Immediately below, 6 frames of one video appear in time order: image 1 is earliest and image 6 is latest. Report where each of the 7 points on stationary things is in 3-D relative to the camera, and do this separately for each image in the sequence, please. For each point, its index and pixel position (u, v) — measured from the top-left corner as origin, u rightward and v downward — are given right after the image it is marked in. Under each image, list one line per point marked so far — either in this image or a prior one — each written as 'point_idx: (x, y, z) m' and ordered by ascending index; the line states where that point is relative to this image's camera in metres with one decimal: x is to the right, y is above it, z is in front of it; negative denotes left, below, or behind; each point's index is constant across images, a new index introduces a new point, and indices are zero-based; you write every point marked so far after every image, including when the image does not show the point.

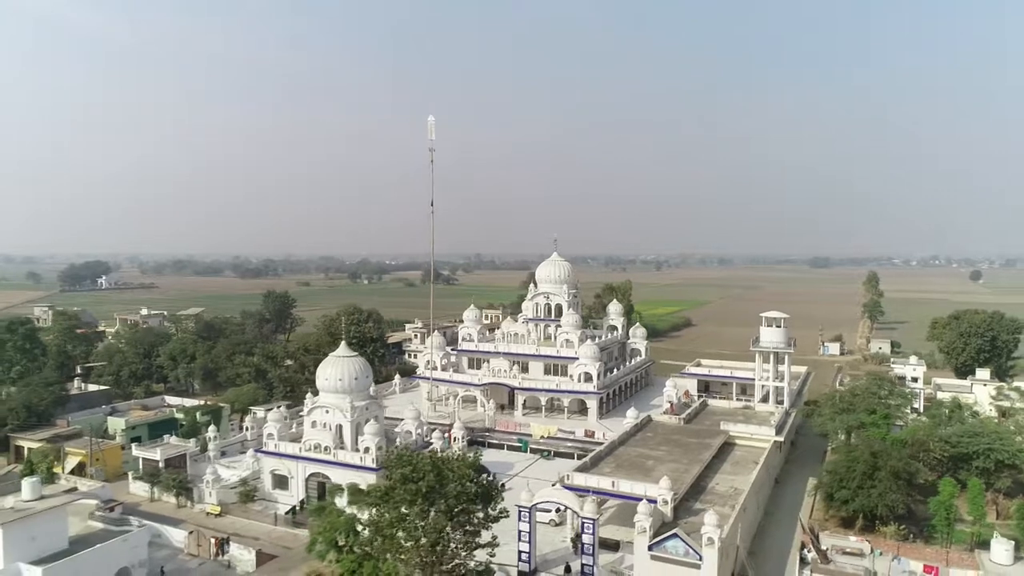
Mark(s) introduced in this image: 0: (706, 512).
0: (+5.4, -6.3, +19.2) m
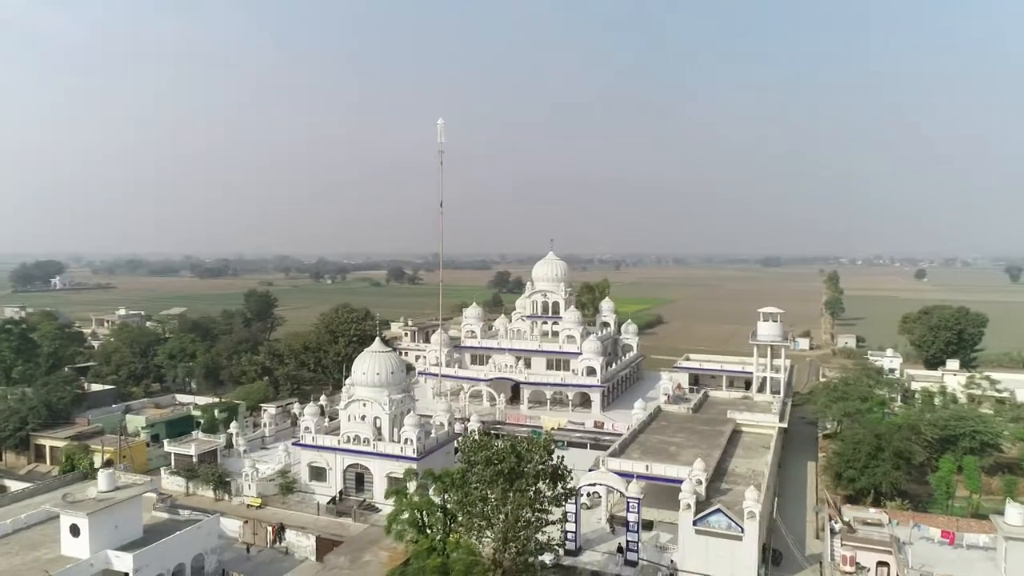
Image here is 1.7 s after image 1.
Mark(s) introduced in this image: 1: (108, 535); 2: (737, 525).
0: (+6.8, -6.2, +20.7) m
1: (-9.5, -5.8, +16.1) m
2: (+5.9, -6.2, +17.7) m
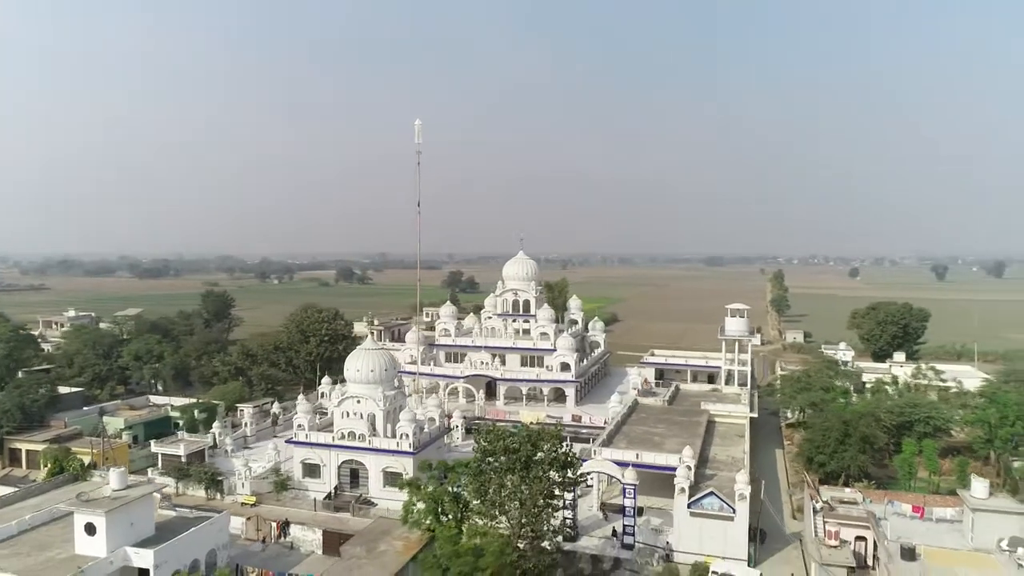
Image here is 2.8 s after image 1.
0: (+6.7, -6.1, +22.0) m
1: (-9.2, -5.8, +16.1) m
2: (+6.1, -6.1, +19.0) m
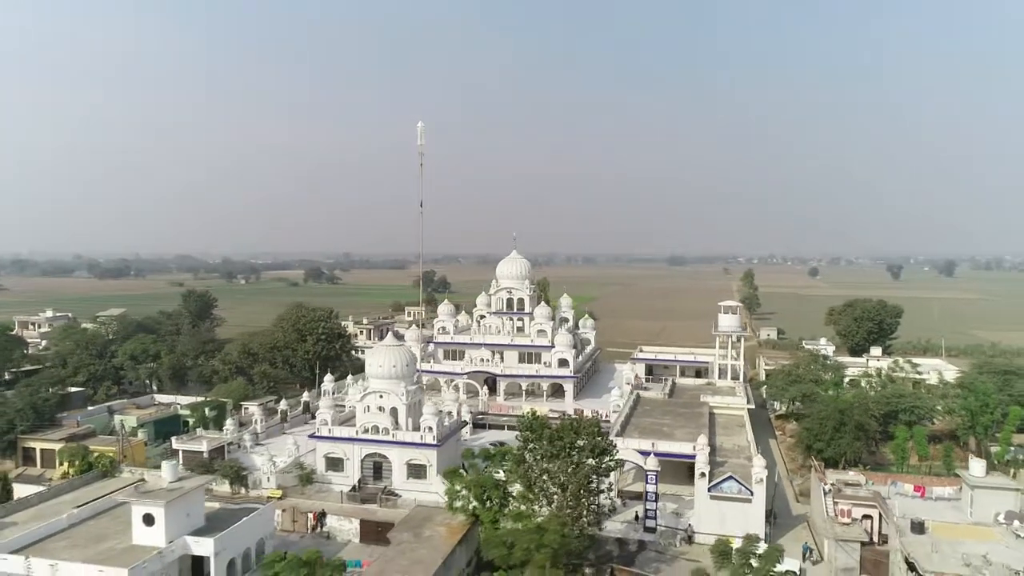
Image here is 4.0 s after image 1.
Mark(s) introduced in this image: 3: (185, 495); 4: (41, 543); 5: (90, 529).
0: (+7.5, -6.0, +23.3) m
1: (-8.1, -5.7, +16.6) m
2: (+7.0, -6.0, +20.2) m
3: (-8.0, -5.1, +16.5) m
4: (-11.4, -6.2, +16.5) m
5: (-10.6, -6.1, +17.1) m
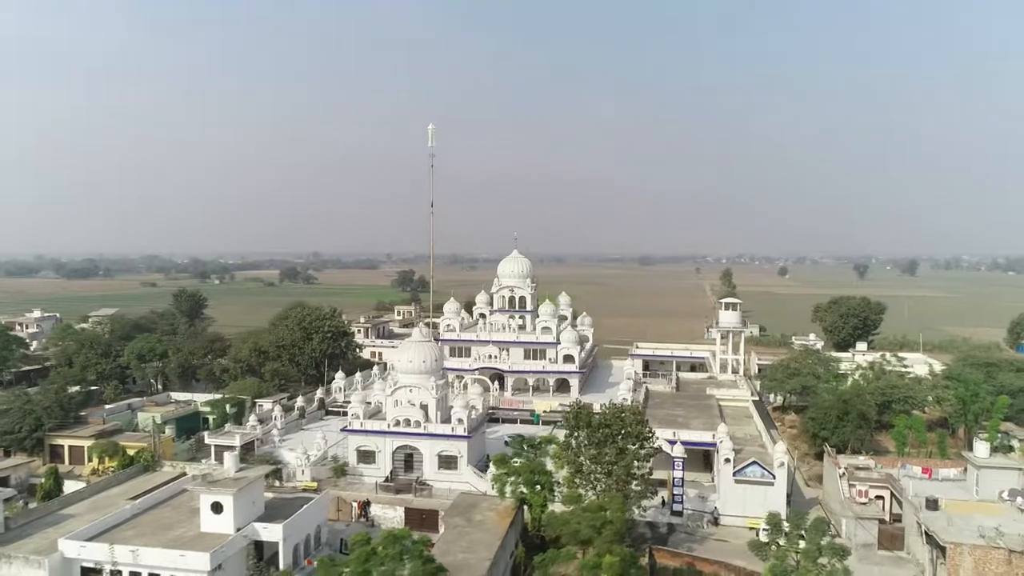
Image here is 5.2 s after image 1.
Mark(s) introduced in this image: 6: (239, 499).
0: (+8.5, -5.9, +24.6) m
1: (-6.7, -5.7, +17.3) m
2: (+8.2, -5.9, +21.5) m
3: (-6.6, -5.0, +17.2) m
4: (-10.1, -6.1, +17.0) m
5: (-9.3, -6.0, +17.7) m
6: (-6.8, -5.3, +16.9) m
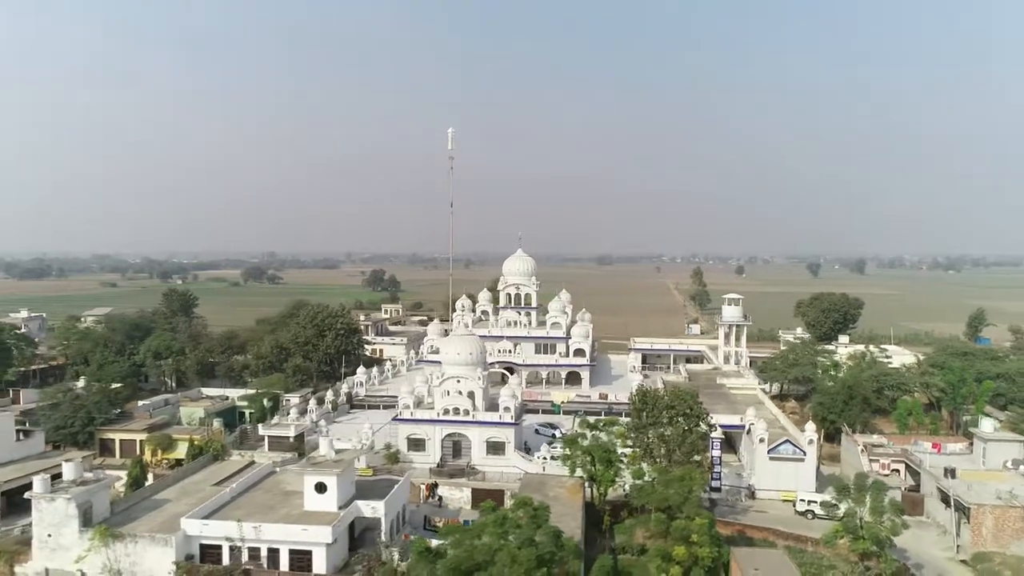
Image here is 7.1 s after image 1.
0: (+10.3, -5.7, +26.8) m
1: (-4.5, -5.5, +18.6) m
2: (+10.1, -5.7, +23.7) m
3: (-4.4, -4.8, +18.5) m
4: (-7.9, -6.0, +18.1) m
5: (-7.1, -5.9, +18.8) m
6: (-4.6, -5.2, +18.2) m
